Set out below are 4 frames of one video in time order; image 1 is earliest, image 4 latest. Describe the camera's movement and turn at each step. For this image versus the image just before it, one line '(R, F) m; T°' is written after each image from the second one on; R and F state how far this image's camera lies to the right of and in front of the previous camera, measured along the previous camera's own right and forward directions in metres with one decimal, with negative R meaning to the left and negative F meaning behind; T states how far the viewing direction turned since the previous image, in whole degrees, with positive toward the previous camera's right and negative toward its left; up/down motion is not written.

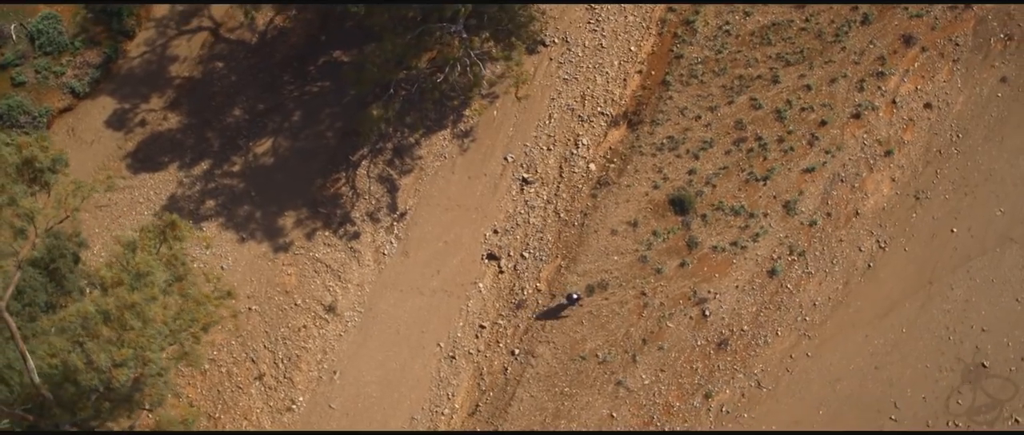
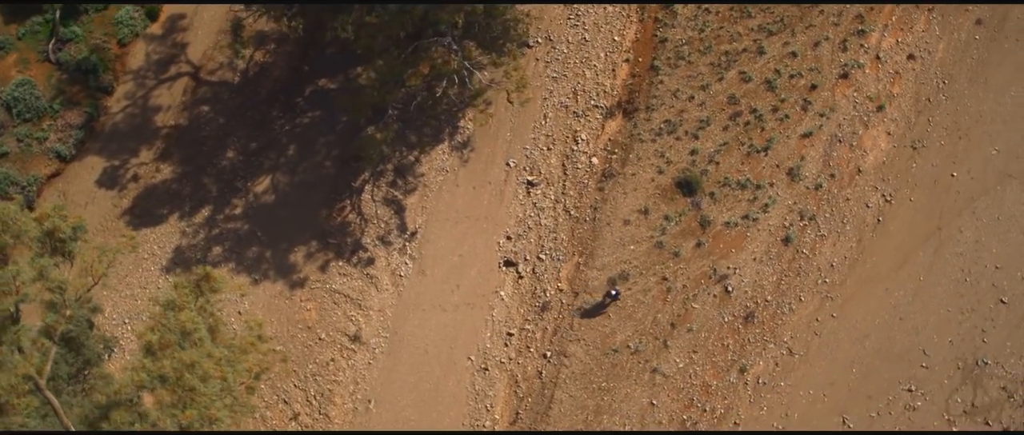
(-1.9, +0.1) m; +3°
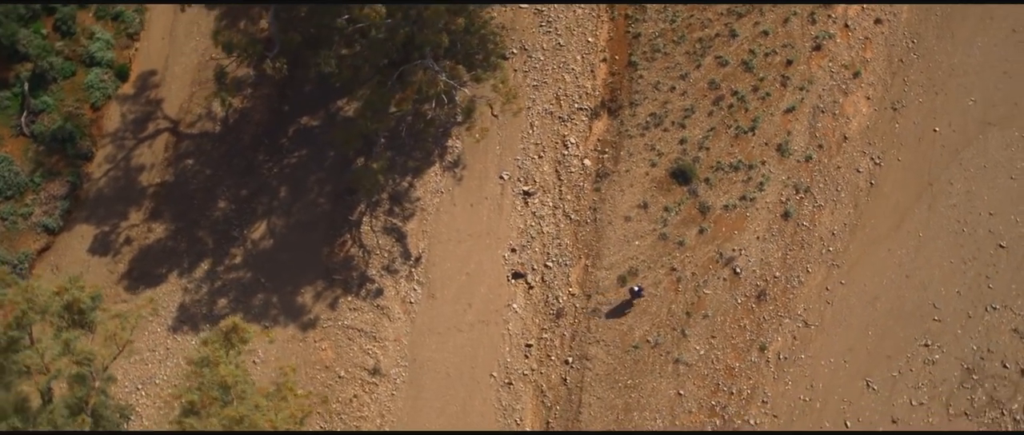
(-1.5, 0.0) m; +2°
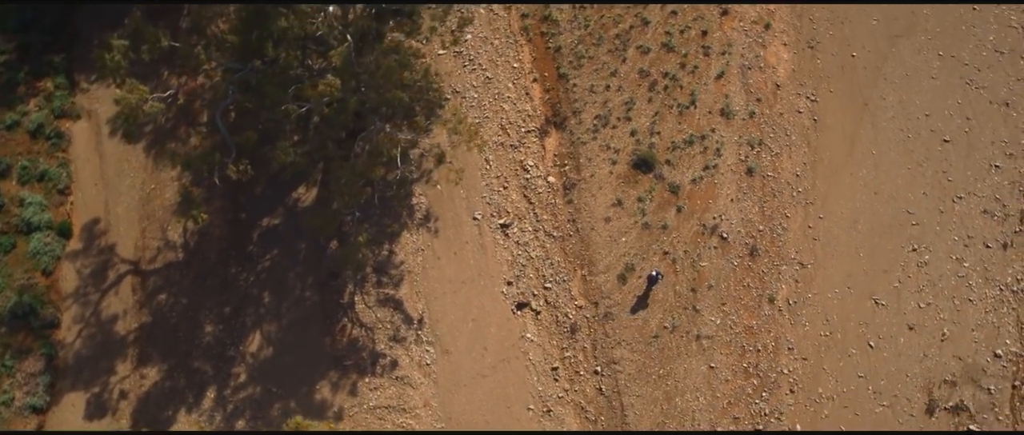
(-2.8, 0.0) m; +6°
